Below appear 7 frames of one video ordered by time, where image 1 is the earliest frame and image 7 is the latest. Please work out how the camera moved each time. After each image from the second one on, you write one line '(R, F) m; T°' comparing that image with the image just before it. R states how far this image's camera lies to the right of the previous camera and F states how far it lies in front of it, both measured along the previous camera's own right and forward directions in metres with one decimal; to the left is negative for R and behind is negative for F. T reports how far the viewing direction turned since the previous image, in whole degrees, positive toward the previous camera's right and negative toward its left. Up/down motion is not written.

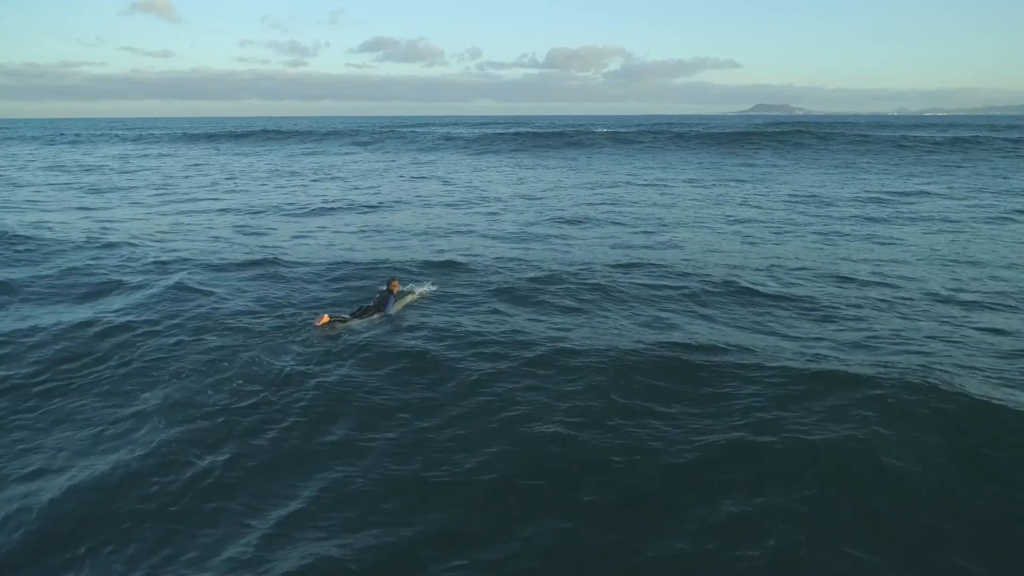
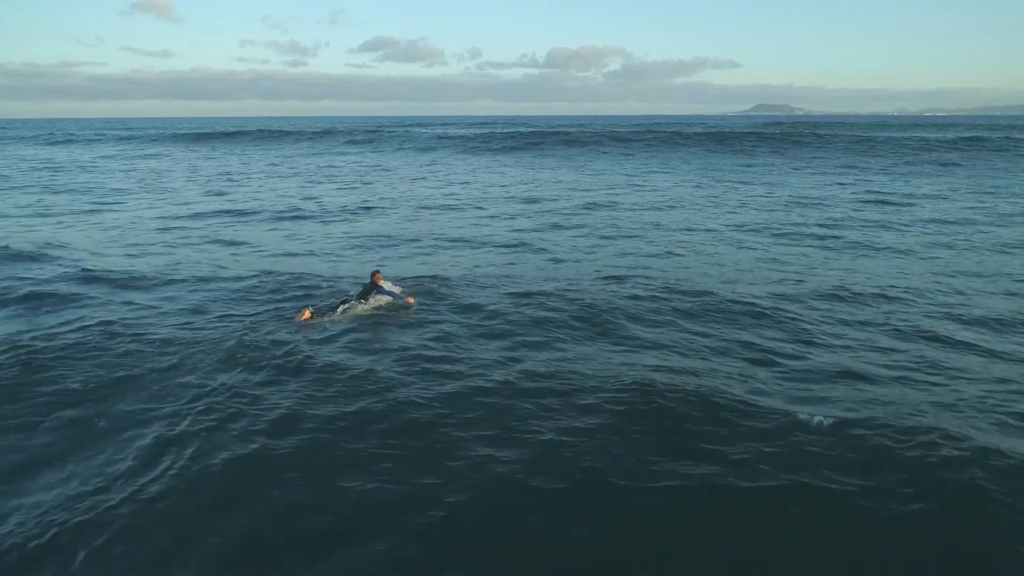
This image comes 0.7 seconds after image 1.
(+0.2, +0.5) m; 0°
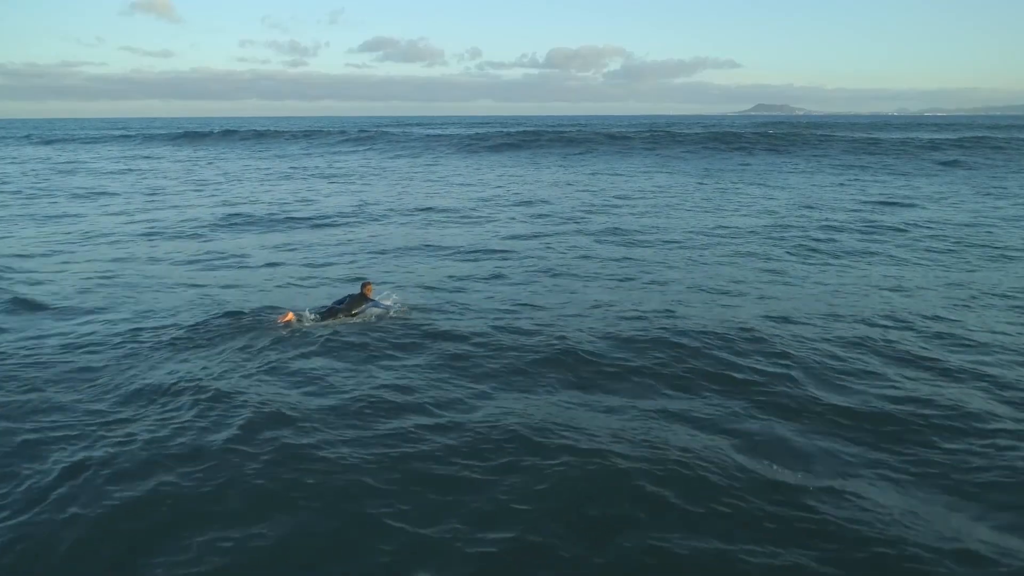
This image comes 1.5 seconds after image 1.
(+0.2, +0.5) m; 0°
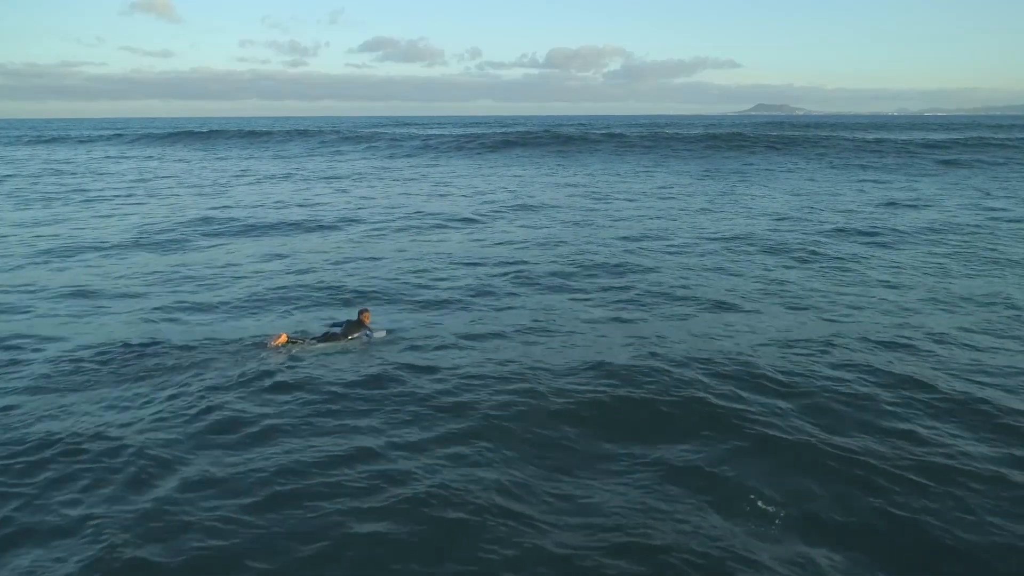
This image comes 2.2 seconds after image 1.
(+0.1, +0.4) m; 0°
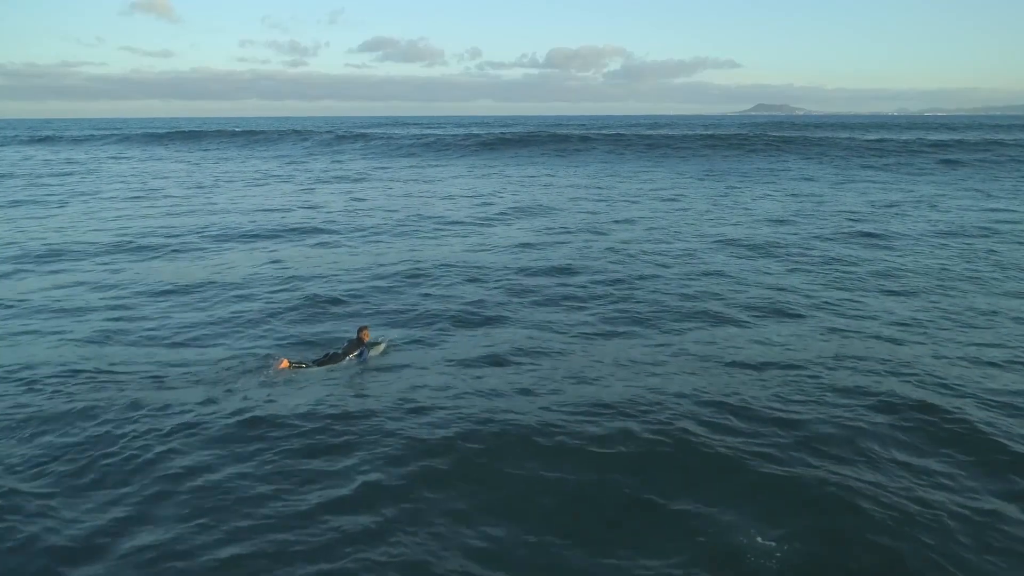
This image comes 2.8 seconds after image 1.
(0.0, +0.3) m; 0°
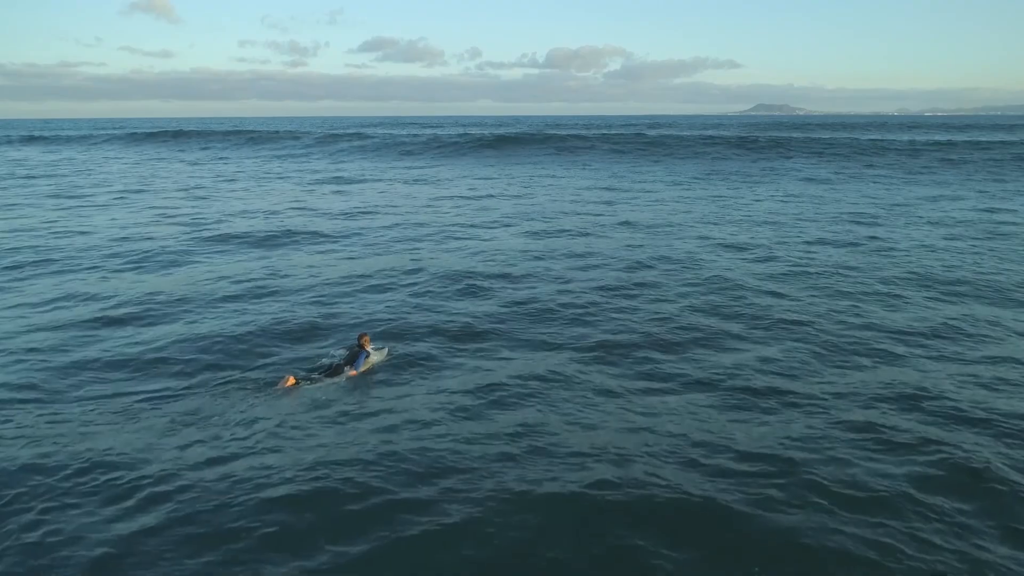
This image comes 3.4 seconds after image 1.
(0.0, +0.9) m; 0°
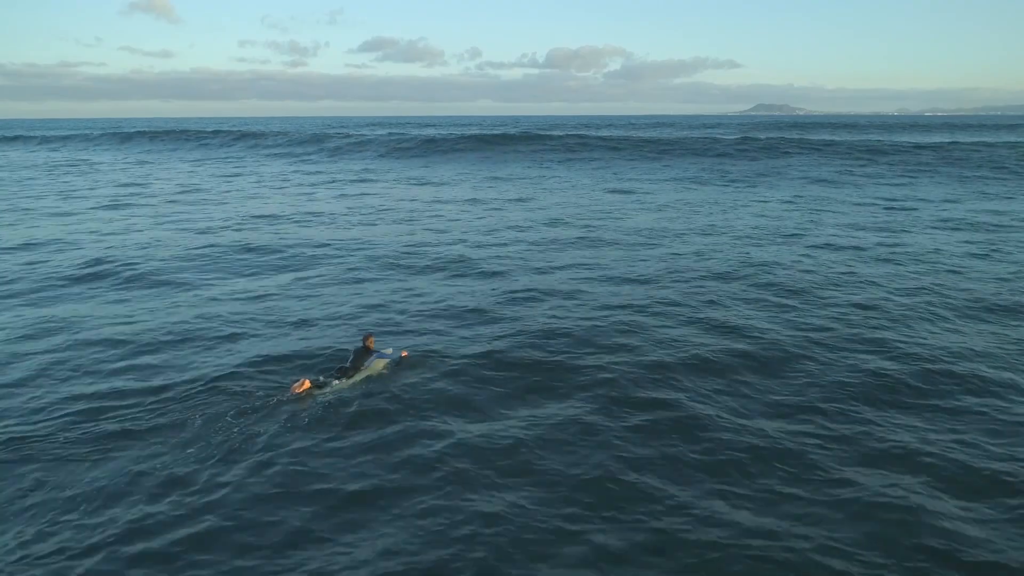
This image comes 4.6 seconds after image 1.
(-0.1, +0.6) m; 0°
